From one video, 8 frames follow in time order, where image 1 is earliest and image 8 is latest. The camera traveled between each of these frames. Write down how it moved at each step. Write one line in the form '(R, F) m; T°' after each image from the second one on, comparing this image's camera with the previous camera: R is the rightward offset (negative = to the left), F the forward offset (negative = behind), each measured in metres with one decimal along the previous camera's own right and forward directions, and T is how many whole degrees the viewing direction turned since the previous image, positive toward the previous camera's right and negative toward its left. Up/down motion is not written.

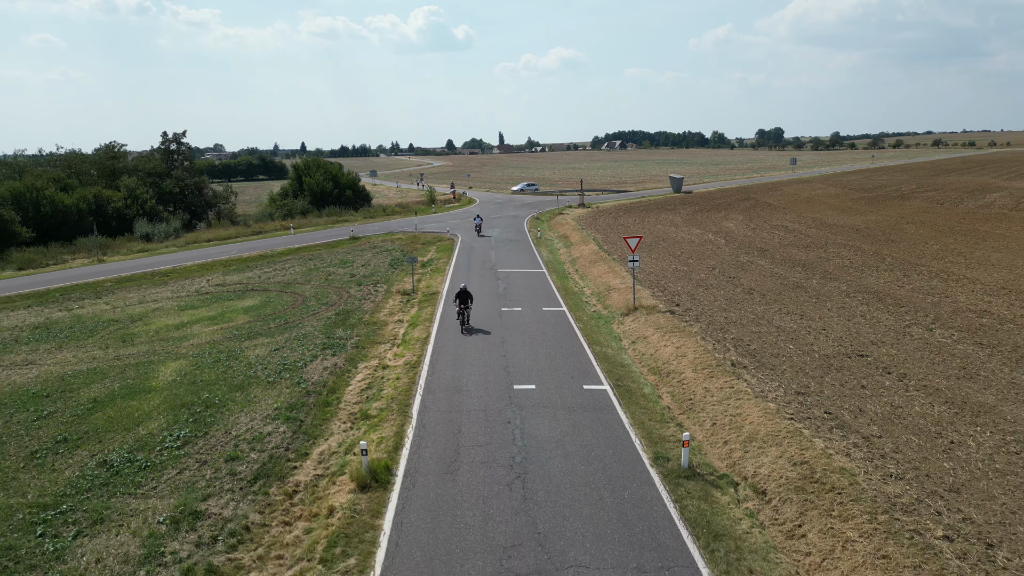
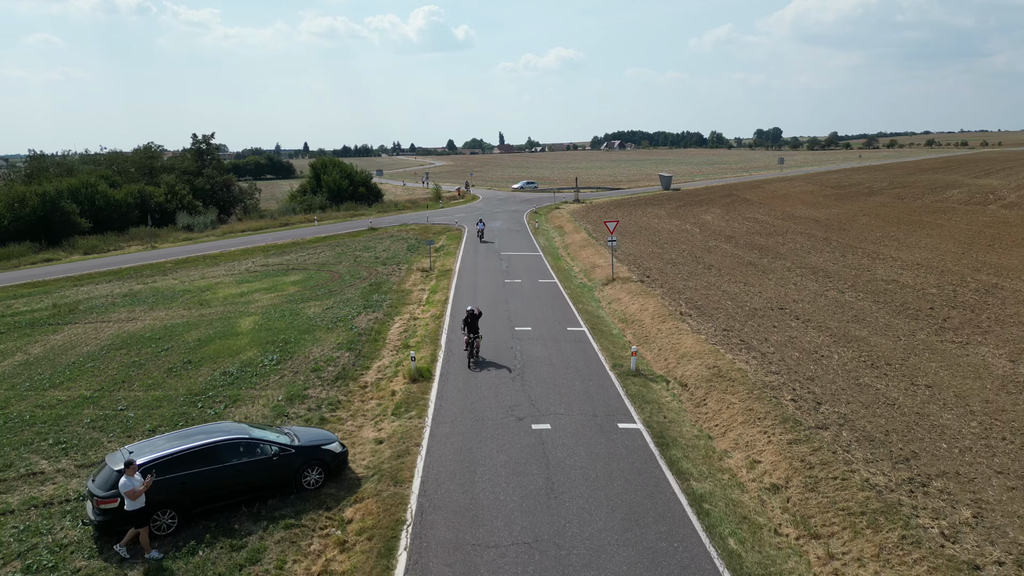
(0.0, -4.7) m; 0°
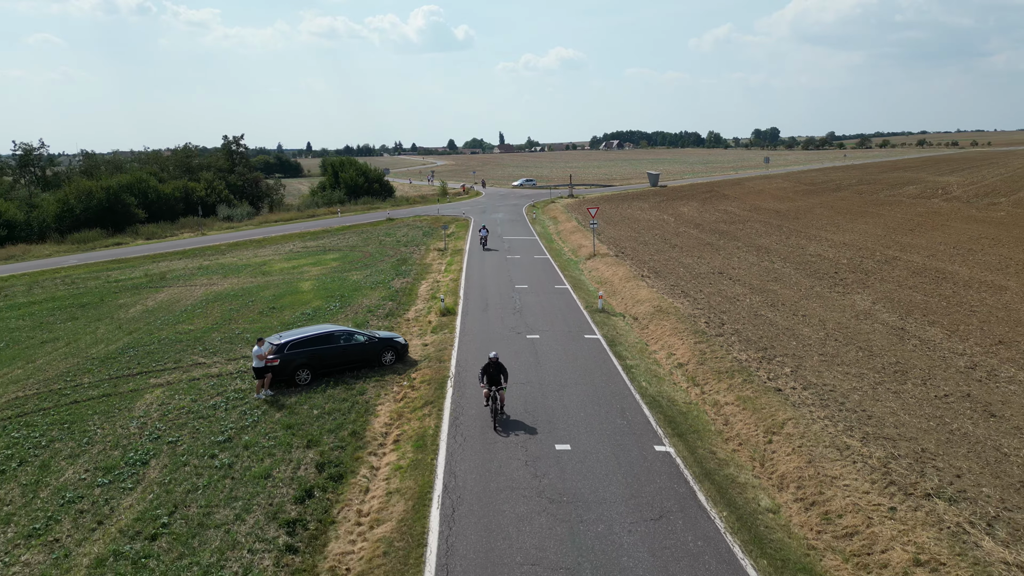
(0.0, -6.0) m; 0°
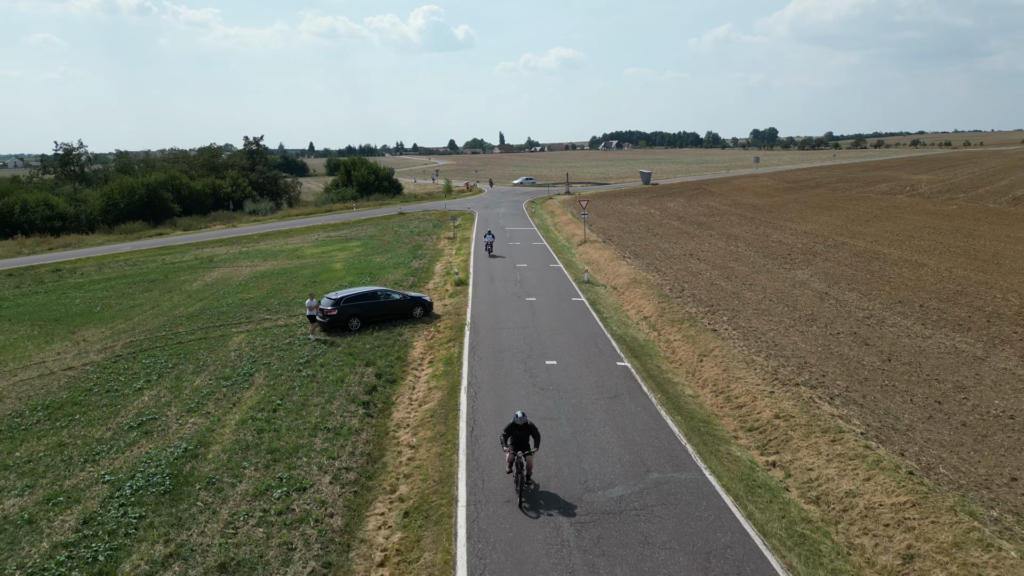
(-0.1, -4.6) m; 0°
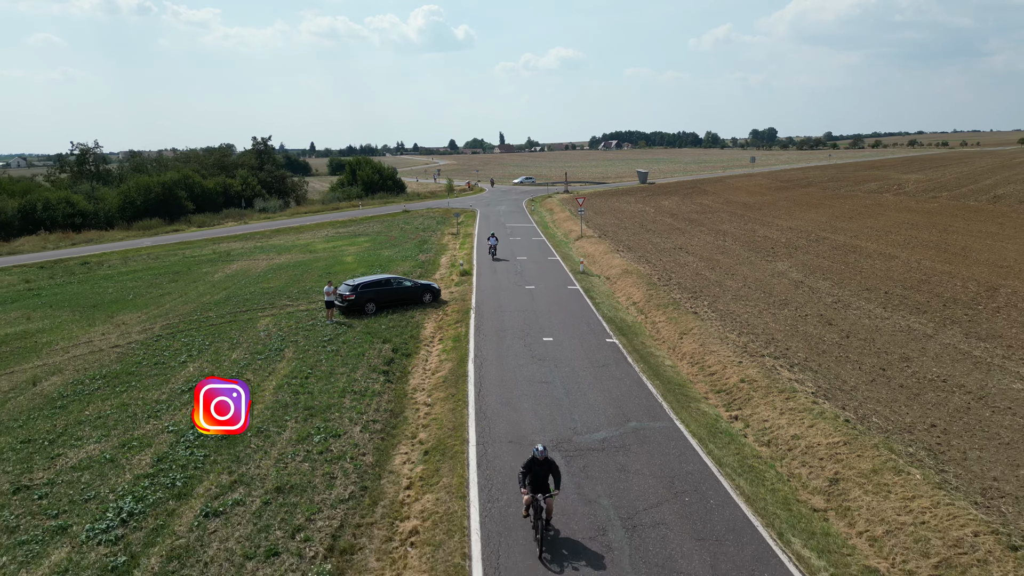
(0.0, -2.1) m; 0°
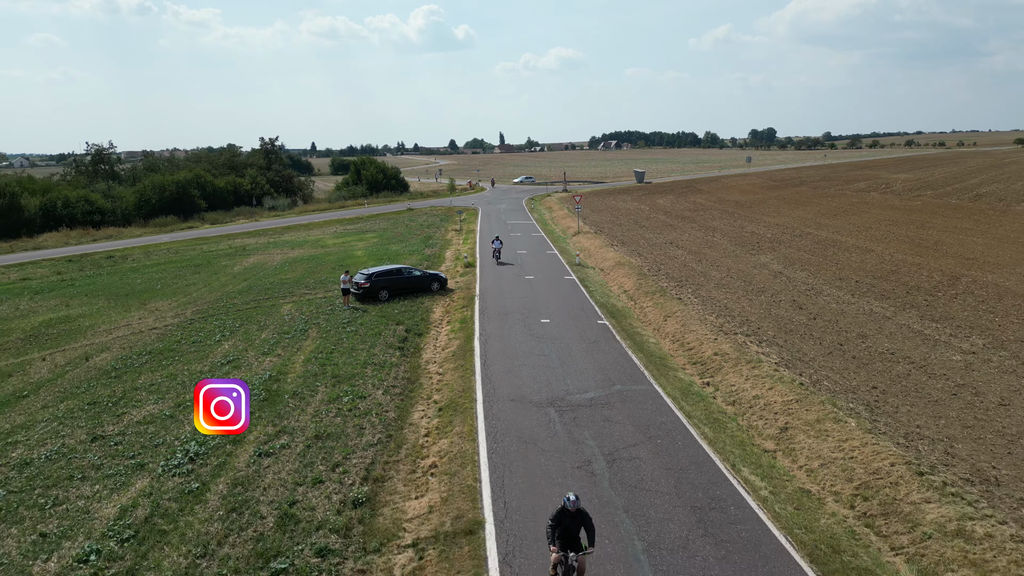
(0.0, -2.1) m; 0°
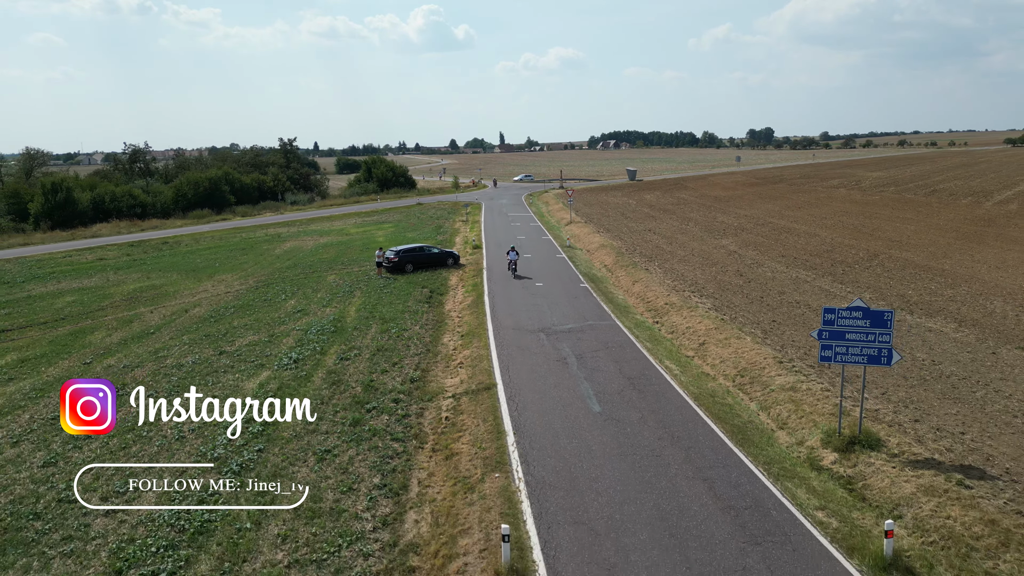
(0.0, -5.7) m; 0°
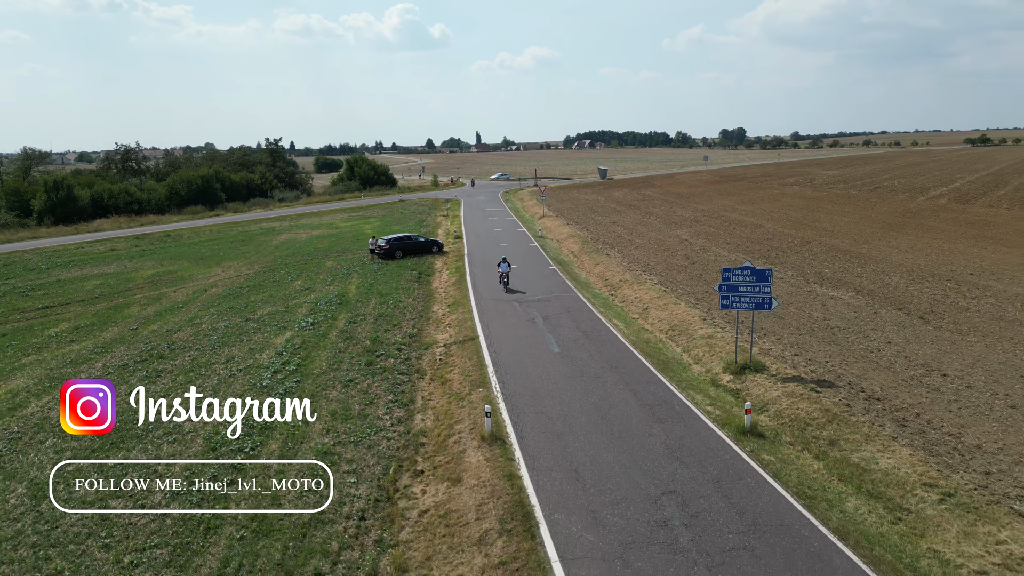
(0.0, -4.0) m; +2°
